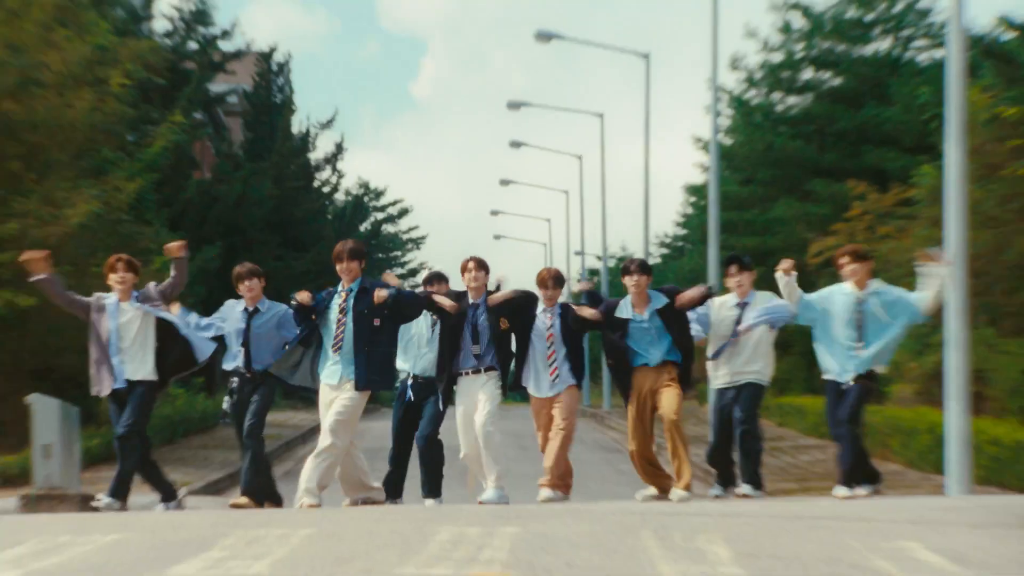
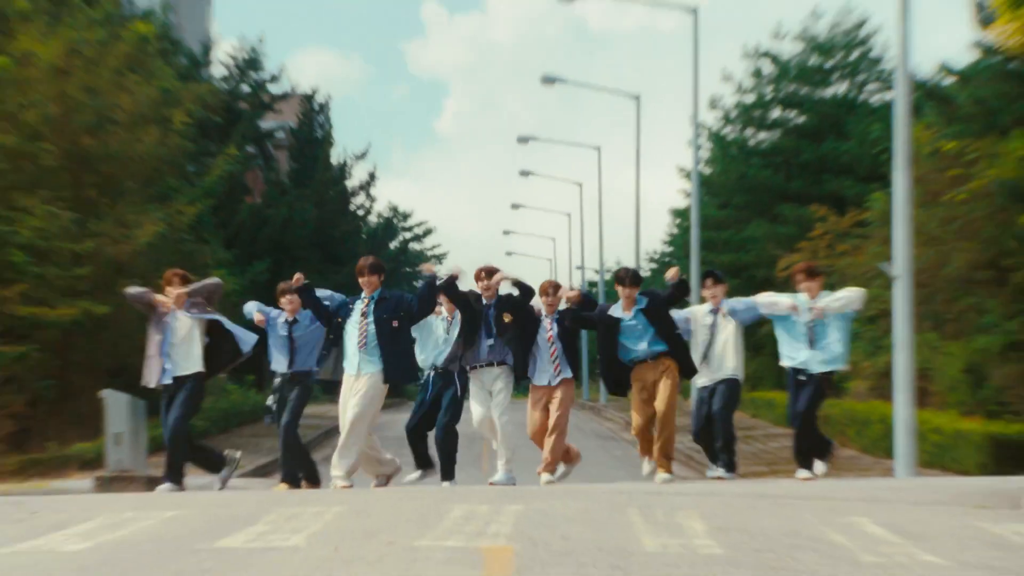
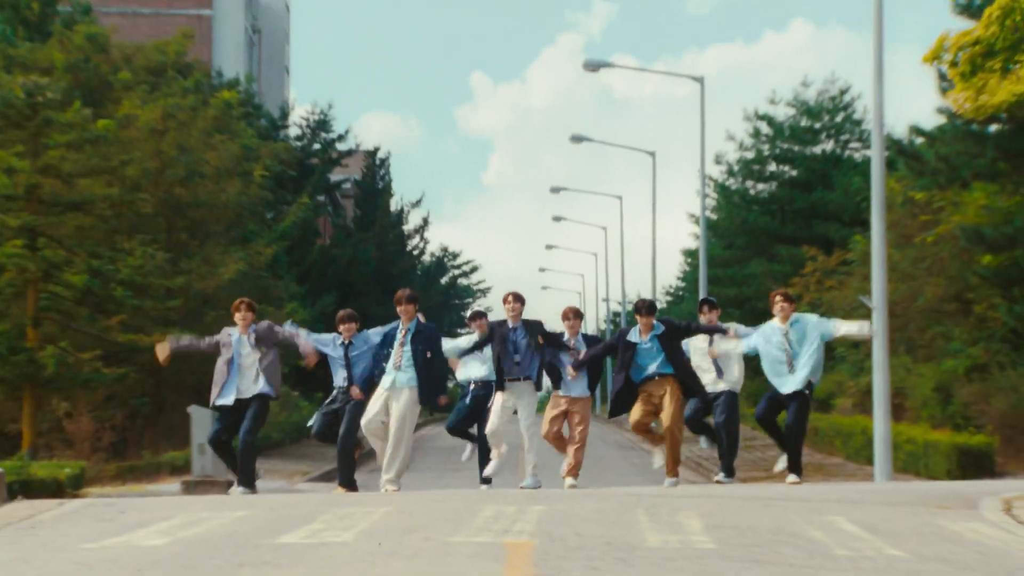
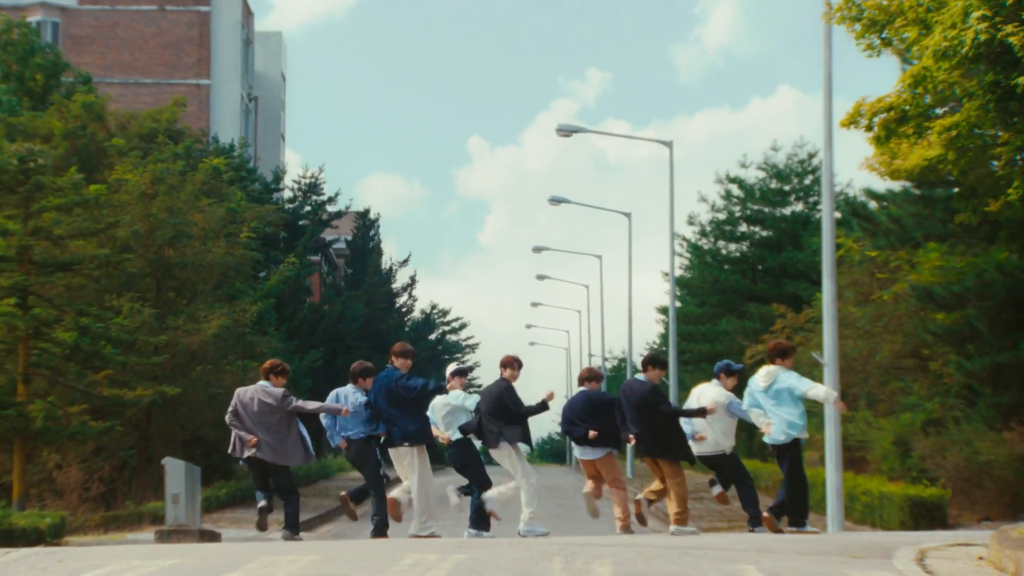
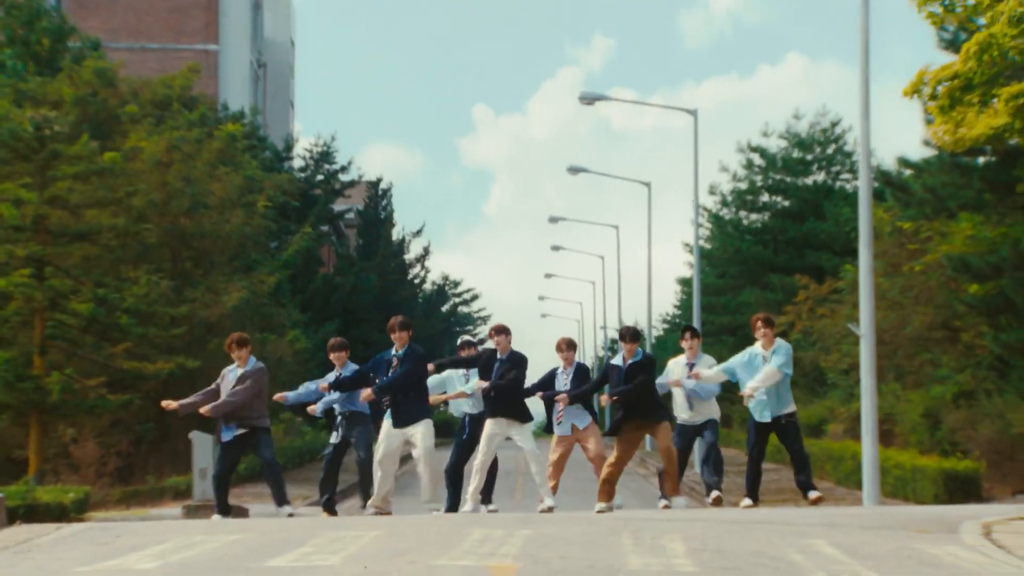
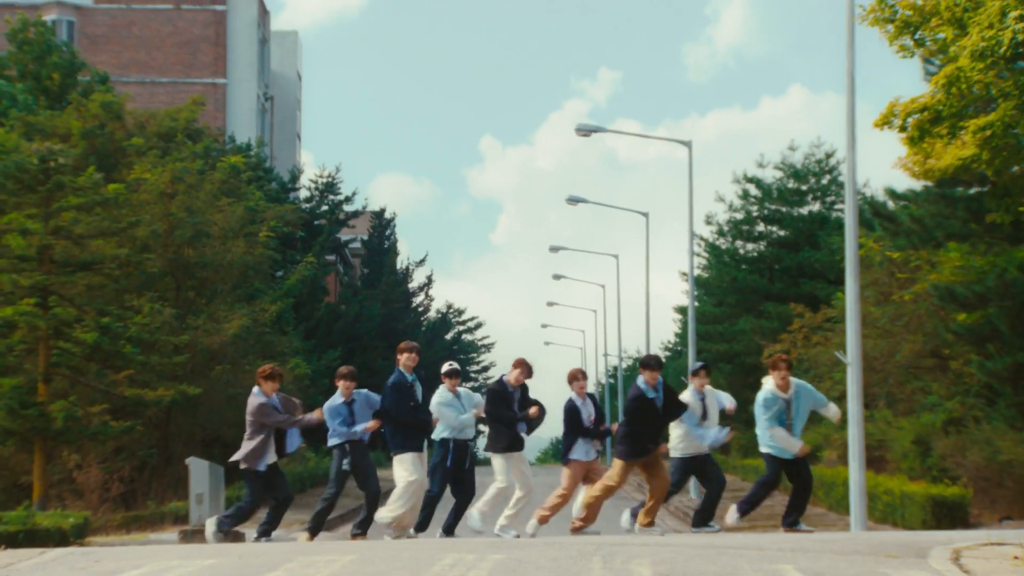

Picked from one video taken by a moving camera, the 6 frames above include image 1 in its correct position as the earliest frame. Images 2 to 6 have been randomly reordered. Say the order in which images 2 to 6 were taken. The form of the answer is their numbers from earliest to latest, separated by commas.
2, 3, 5, 6, 4
